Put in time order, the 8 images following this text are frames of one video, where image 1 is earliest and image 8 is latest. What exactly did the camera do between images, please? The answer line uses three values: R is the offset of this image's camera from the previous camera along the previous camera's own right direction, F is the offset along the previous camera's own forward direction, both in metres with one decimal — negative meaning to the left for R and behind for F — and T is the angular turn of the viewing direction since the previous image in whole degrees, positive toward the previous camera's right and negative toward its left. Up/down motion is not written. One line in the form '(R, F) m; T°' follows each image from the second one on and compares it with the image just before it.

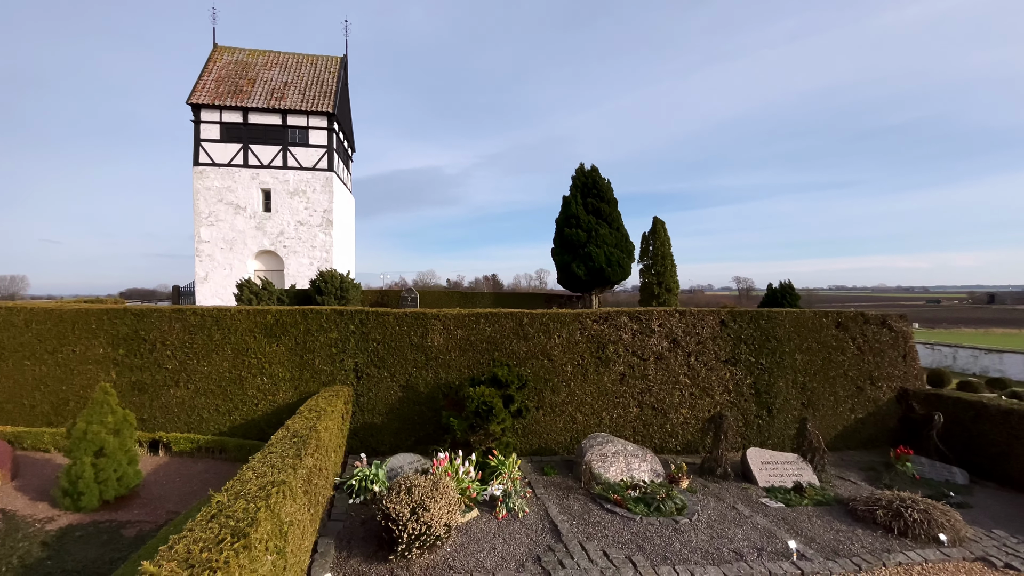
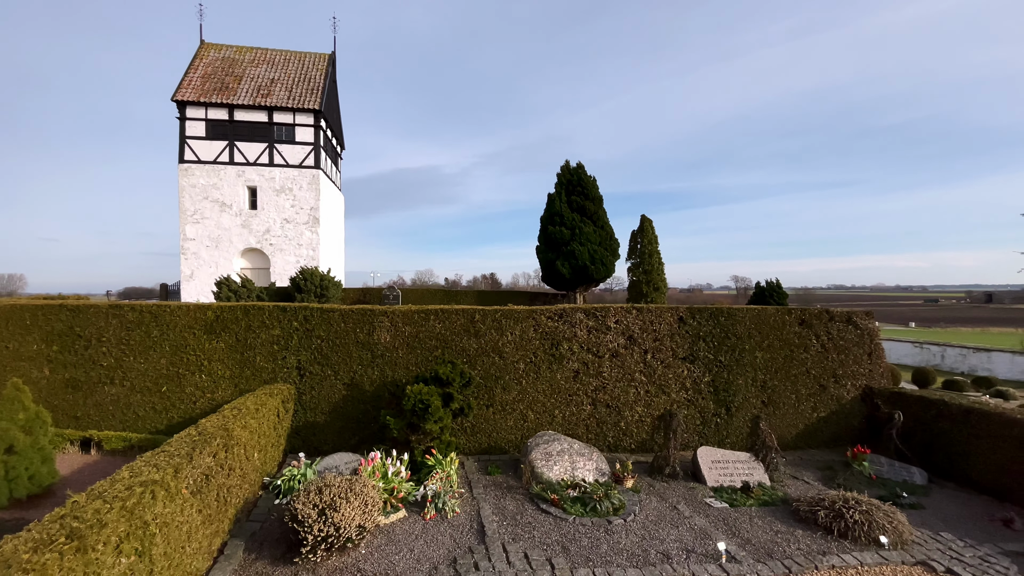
(+0.8, +0.2) m; 0°
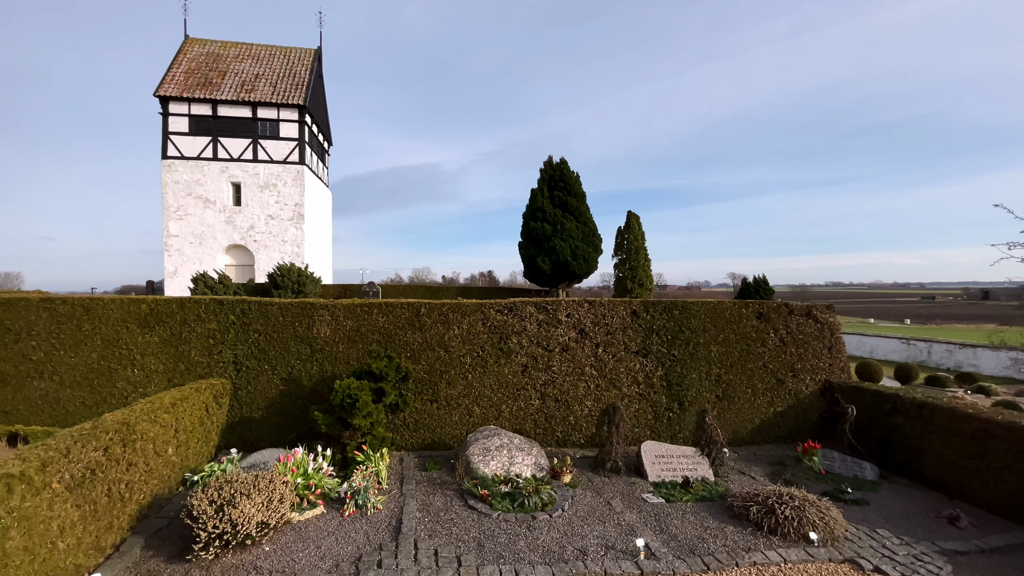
(+0.9, +0.2) m; 0°
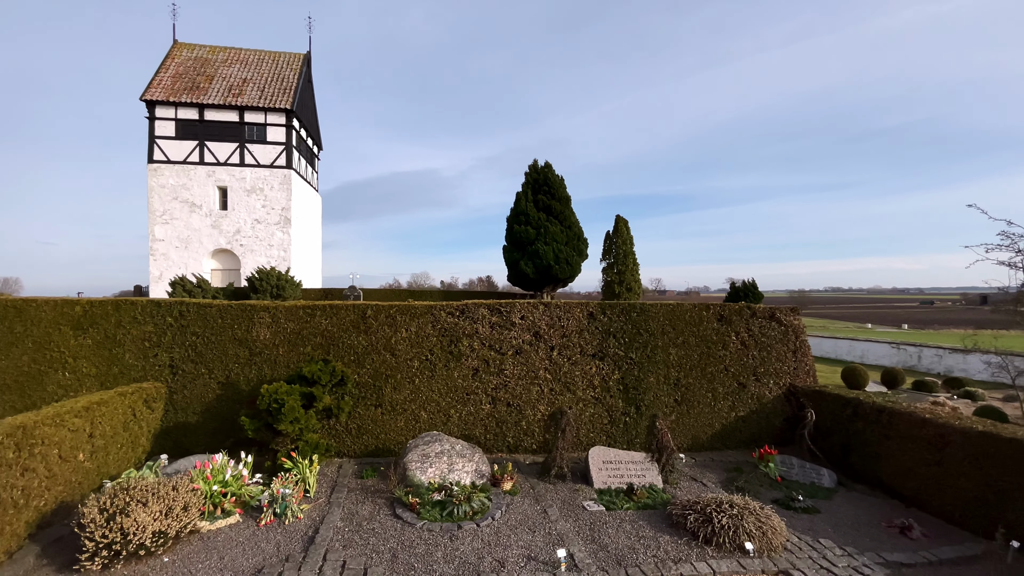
(+0.8, +0.2) m; 0°
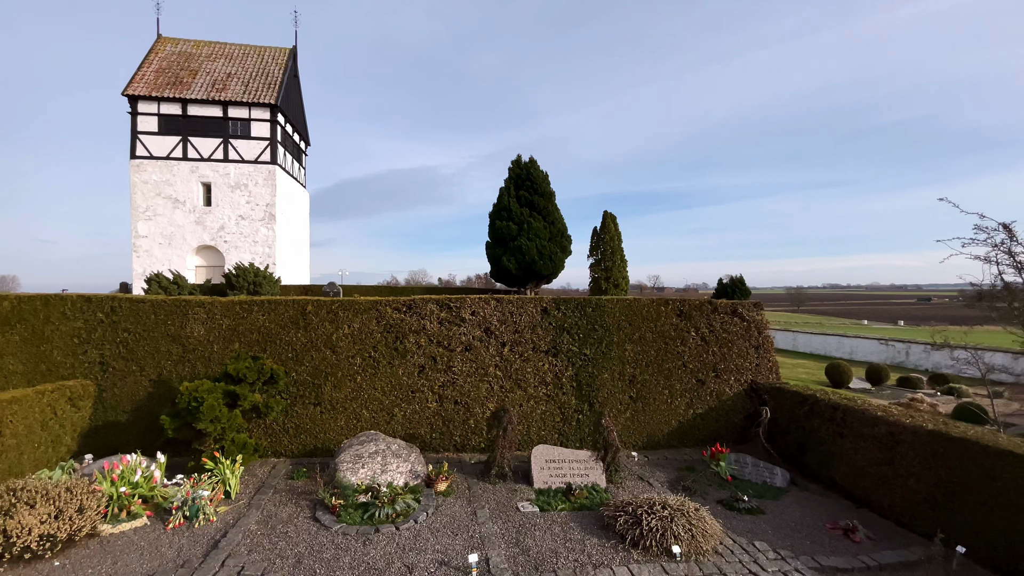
(+0.8, +0.2) m; 0°
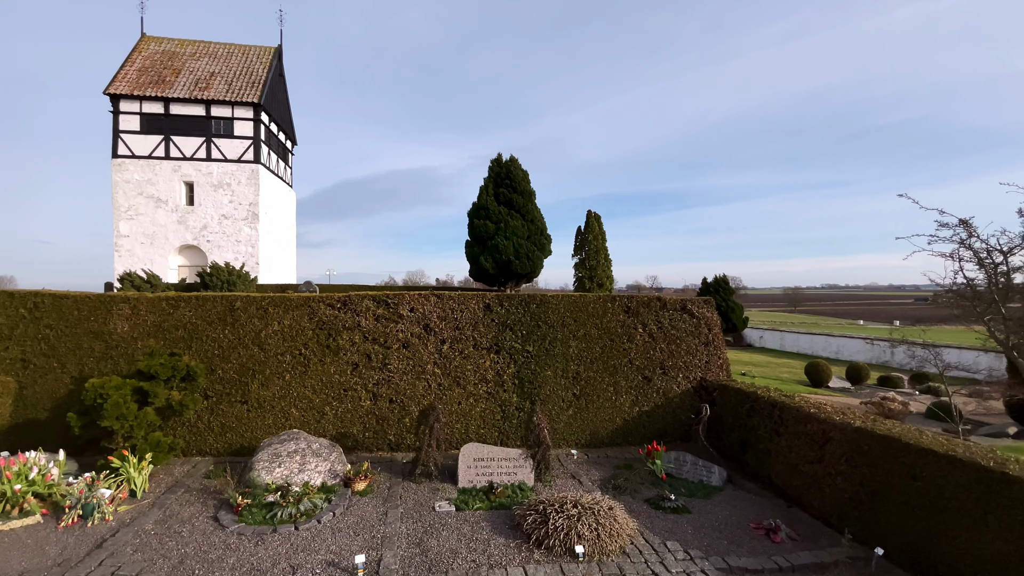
(+1.0, +0.1) m; 0°
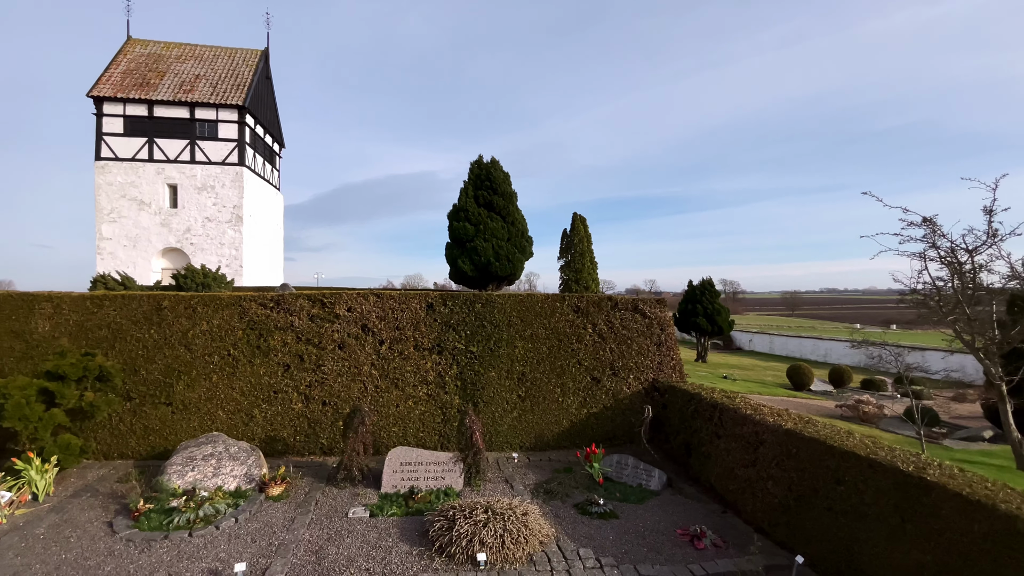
(+0.9, +0.2) m; 0°
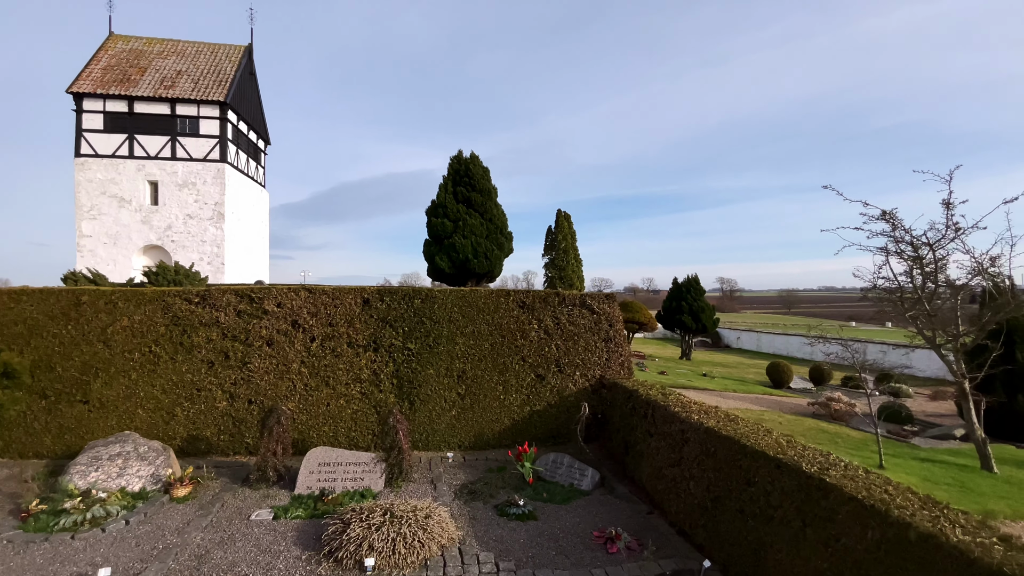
(+1.0, +0.2) m; 0°
